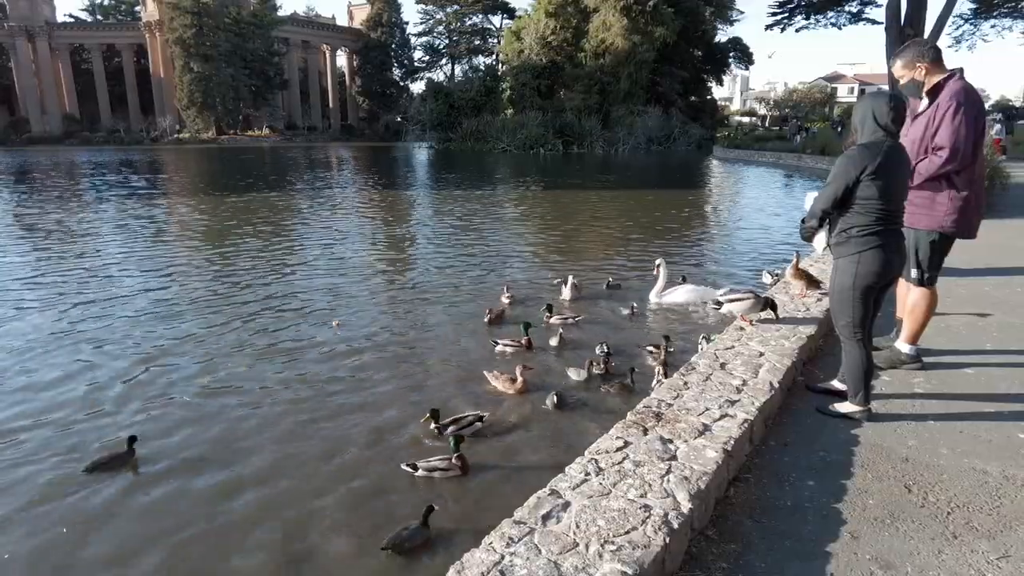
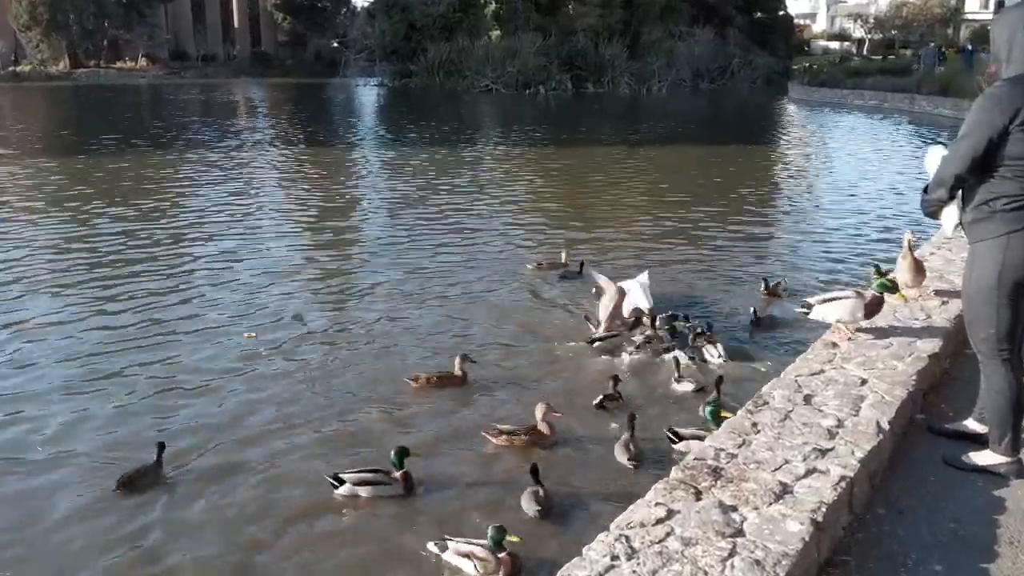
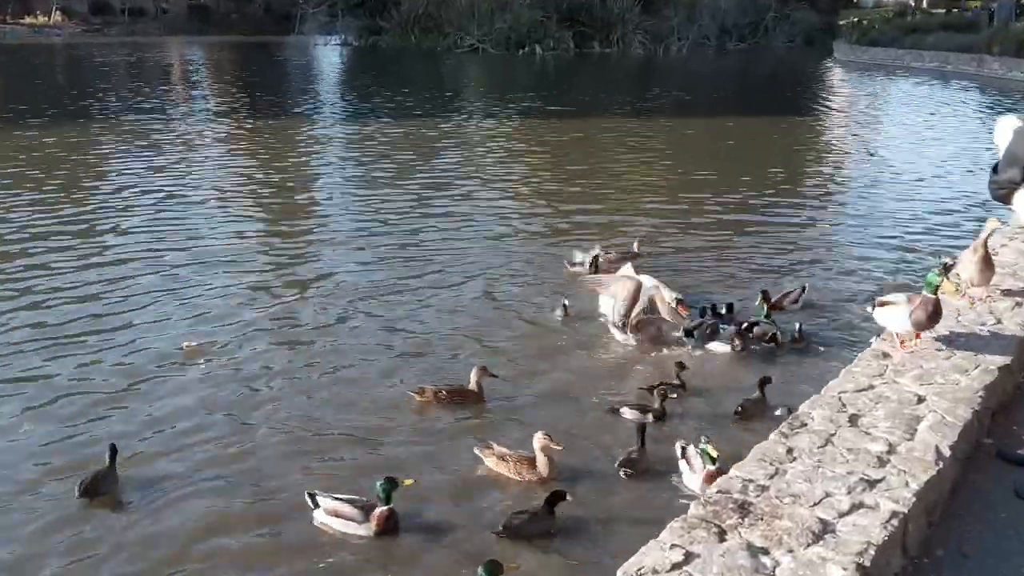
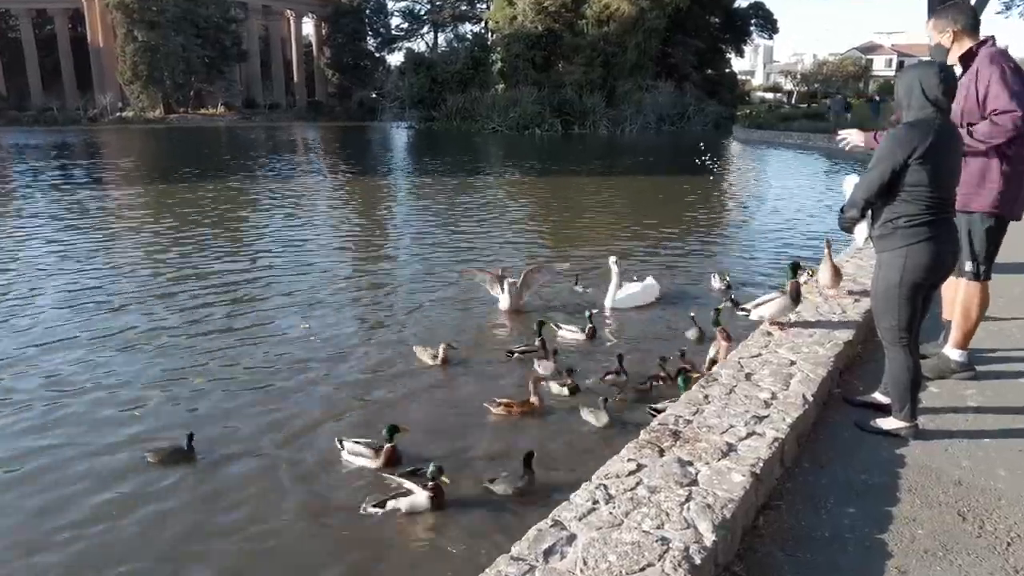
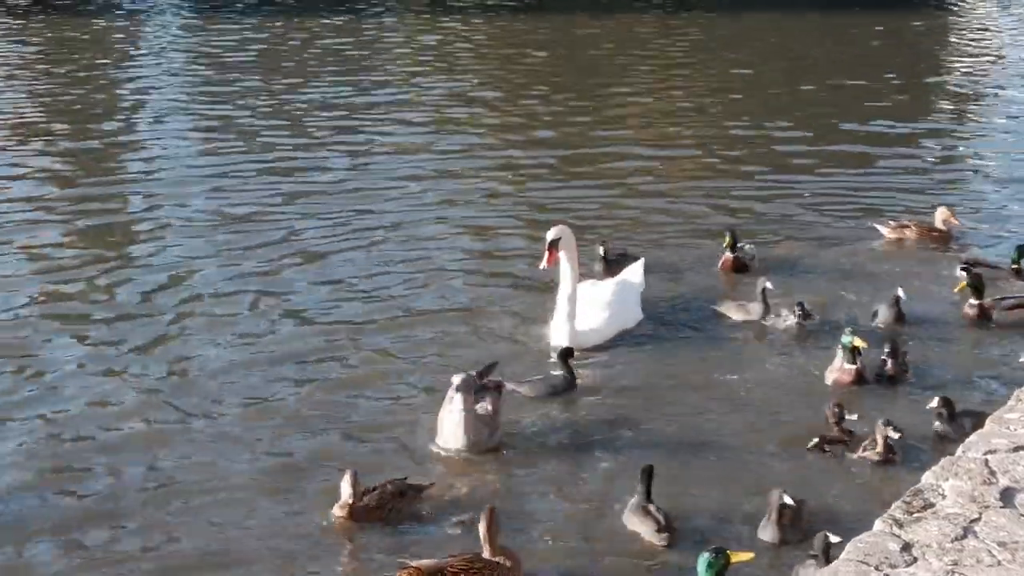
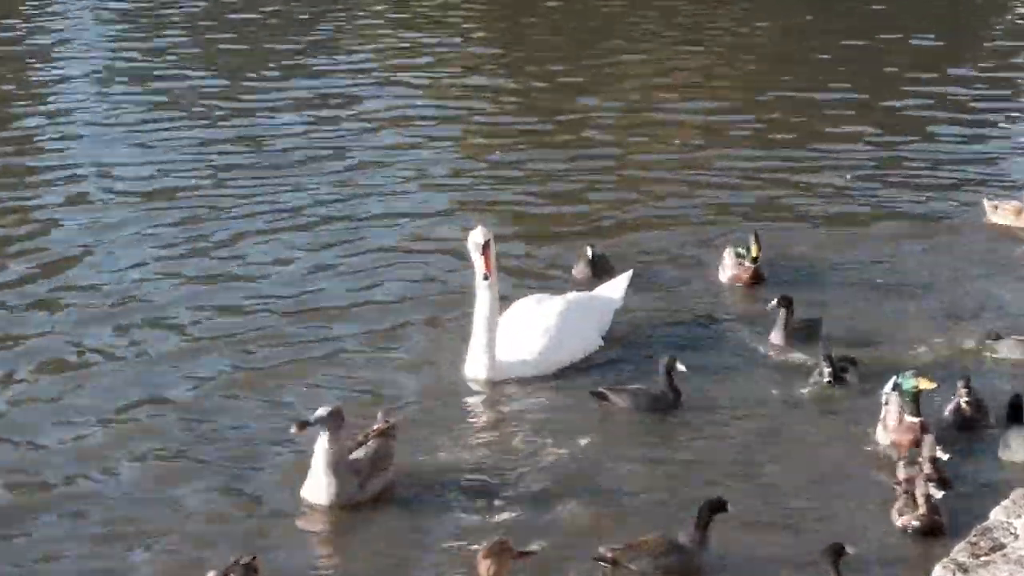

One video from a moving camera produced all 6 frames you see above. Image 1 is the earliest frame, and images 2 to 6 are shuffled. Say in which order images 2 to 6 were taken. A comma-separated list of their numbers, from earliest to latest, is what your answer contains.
4, 2, 3, 5, 6
